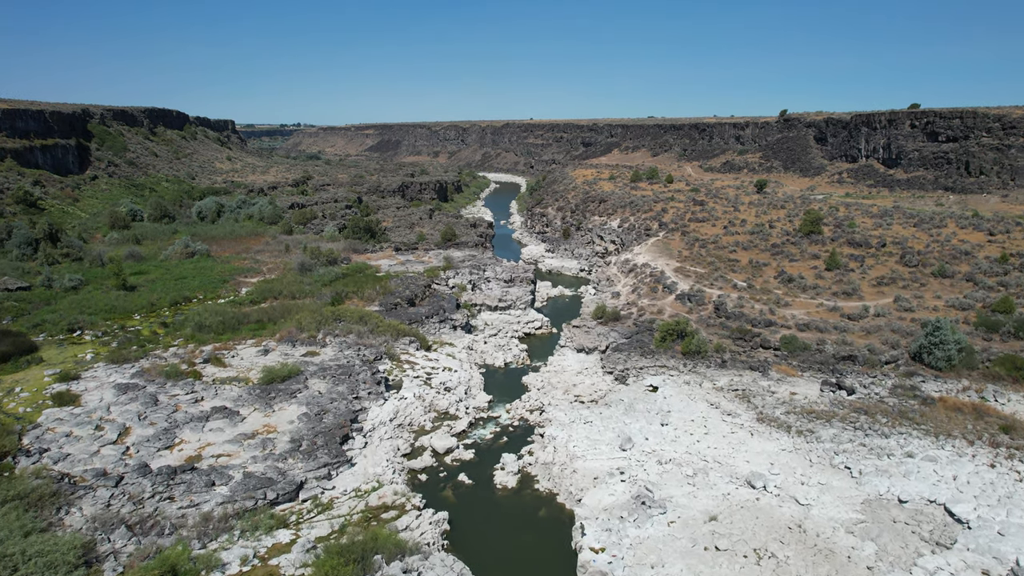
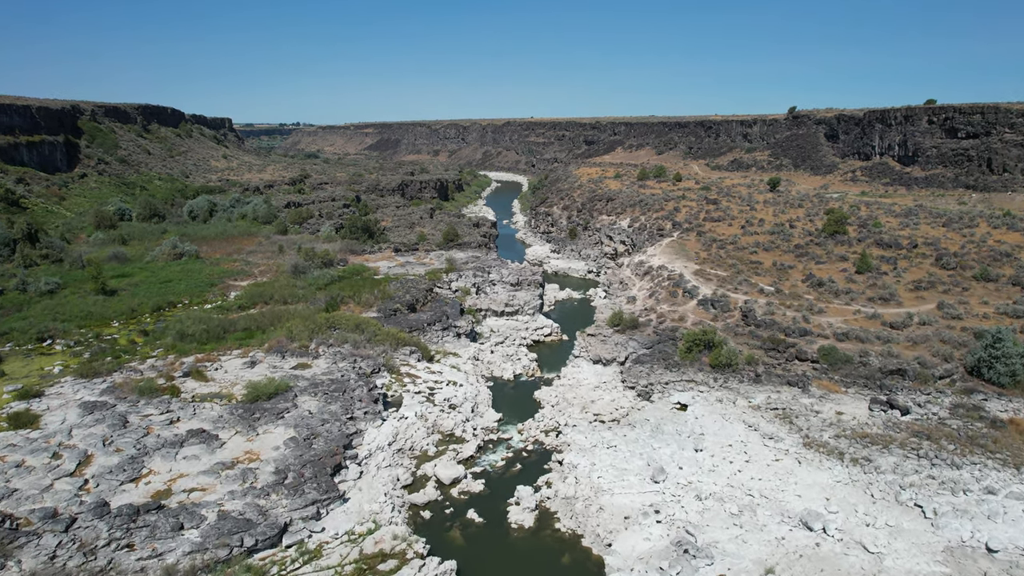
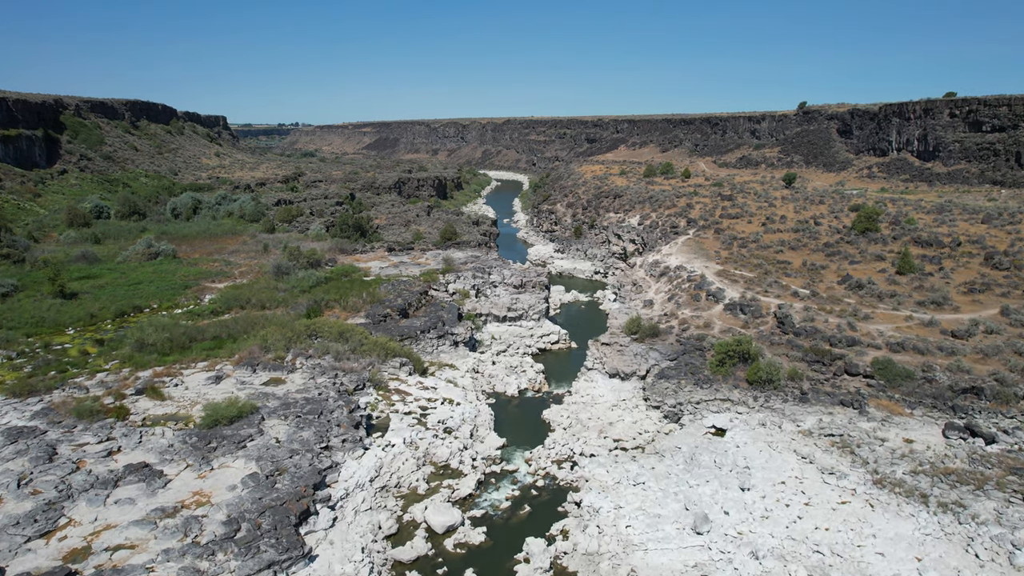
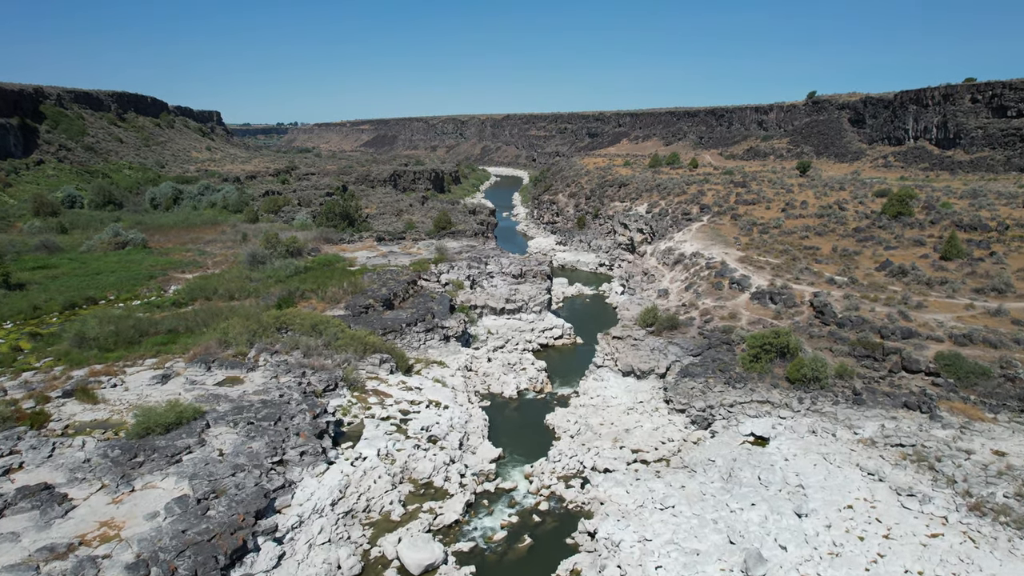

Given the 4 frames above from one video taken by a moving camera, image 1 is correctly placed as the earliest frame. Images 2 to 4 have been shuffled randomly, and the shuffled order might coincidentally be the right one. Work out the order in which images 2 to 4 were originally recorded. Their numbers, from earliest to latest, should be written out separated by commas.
2, 3, 4
